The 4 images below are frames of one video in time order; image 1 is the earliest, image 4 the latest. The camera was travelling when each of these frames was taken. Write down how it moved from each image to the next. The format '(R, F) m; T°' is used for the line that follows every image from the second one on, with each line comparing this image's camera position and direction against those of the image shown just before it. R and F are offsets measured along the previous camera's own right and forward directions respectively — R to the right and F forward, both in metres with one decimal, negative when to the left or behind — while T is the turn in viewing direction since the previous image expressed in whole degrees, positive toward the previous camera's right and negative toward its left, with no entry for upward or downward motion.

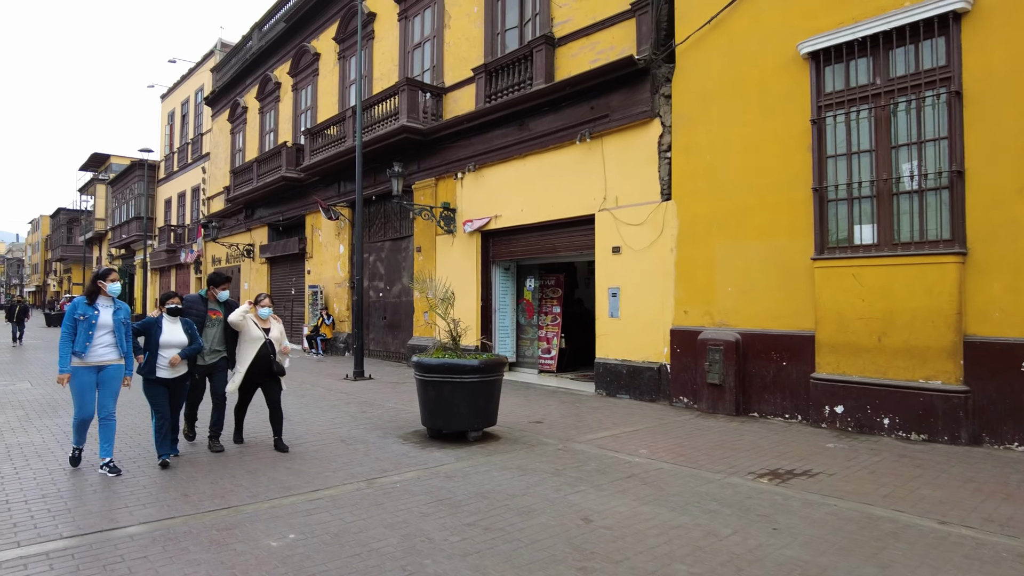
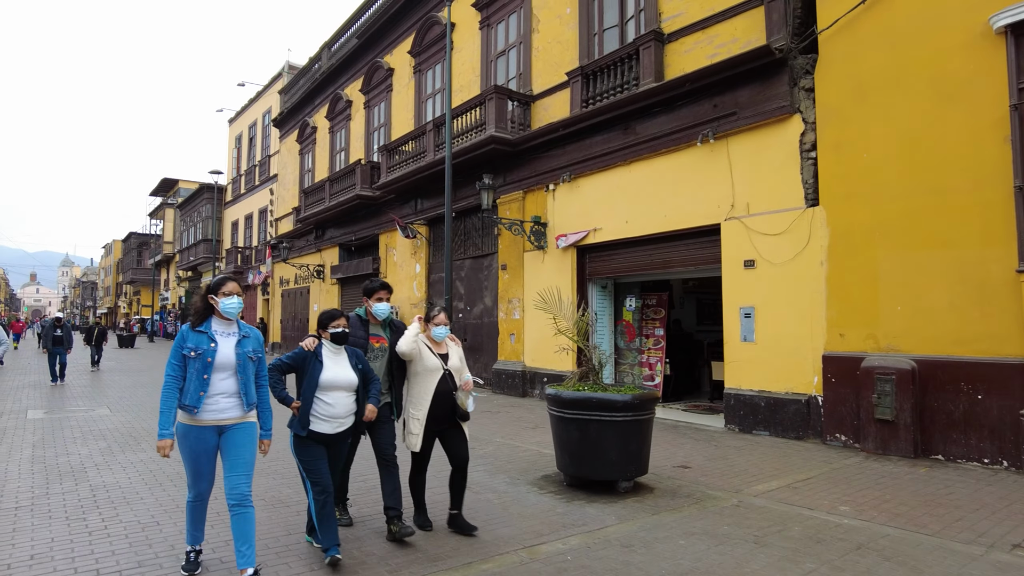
(-0.9, +1.0) m; -4°
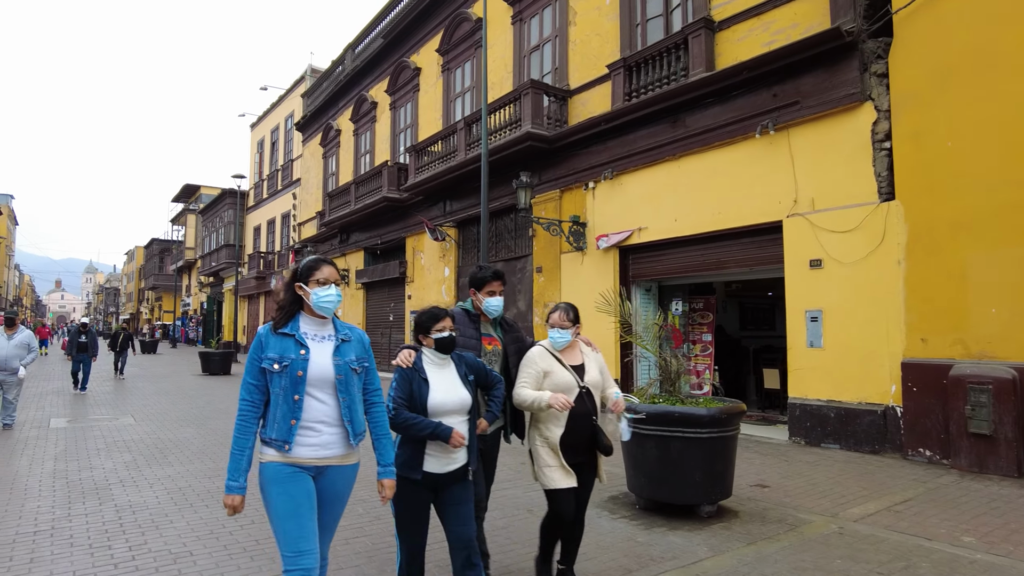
(-0.4, +0.6) m; -1°
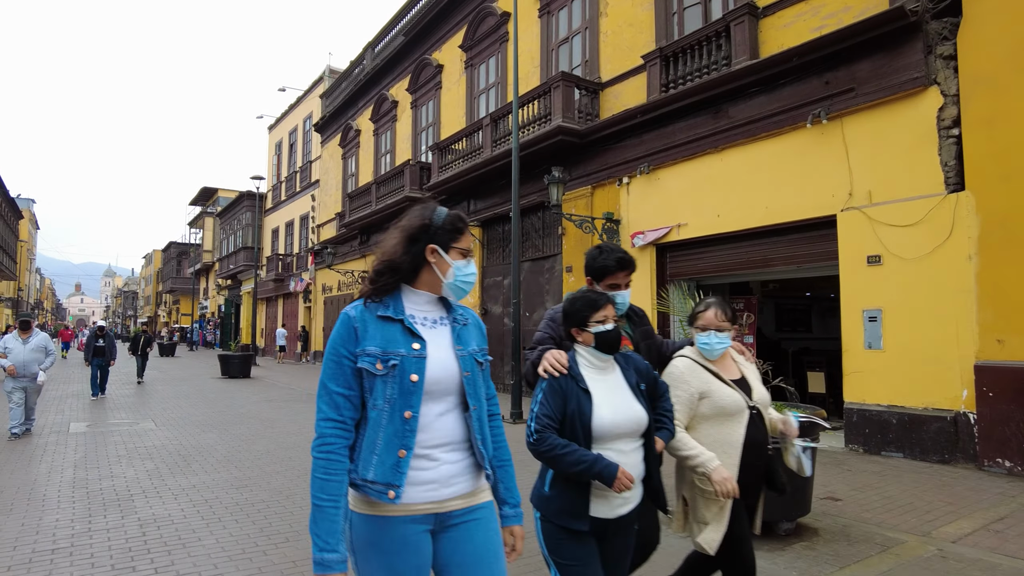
(-0.3, +0.4) m; -1°
